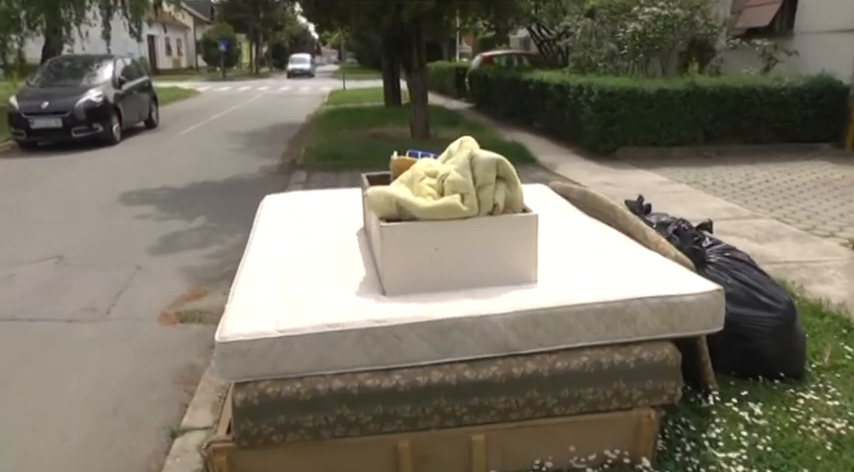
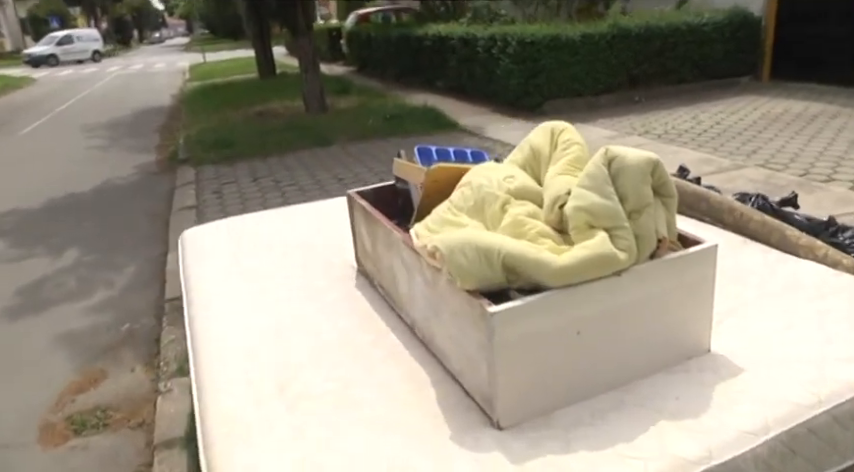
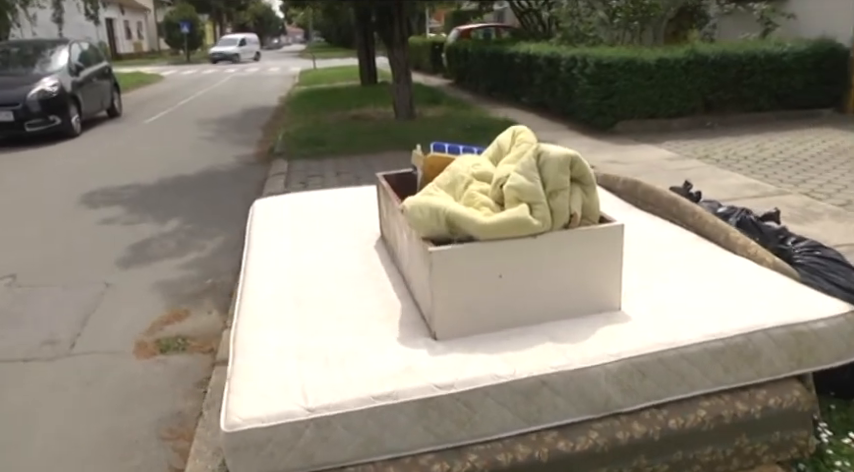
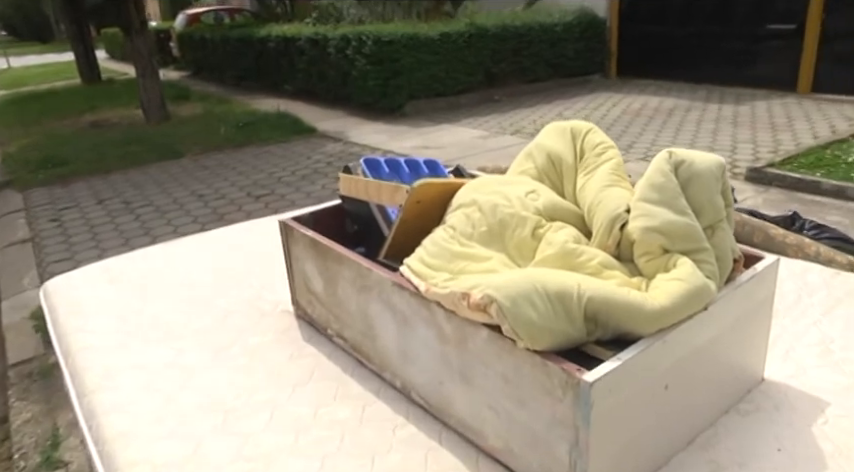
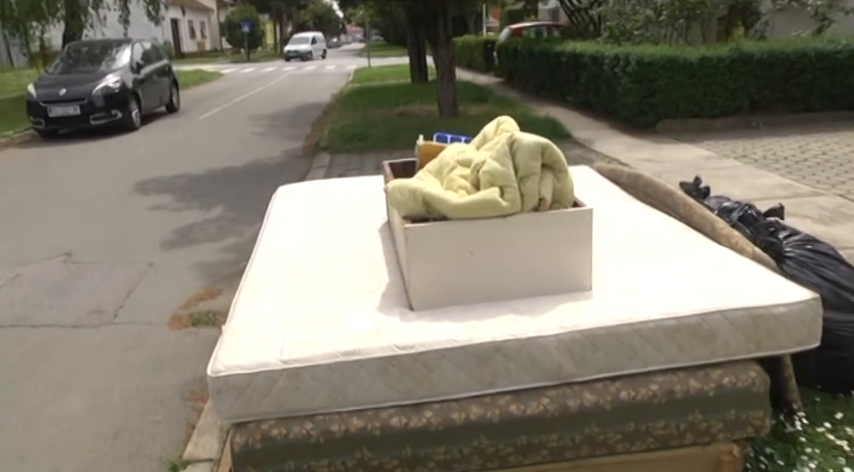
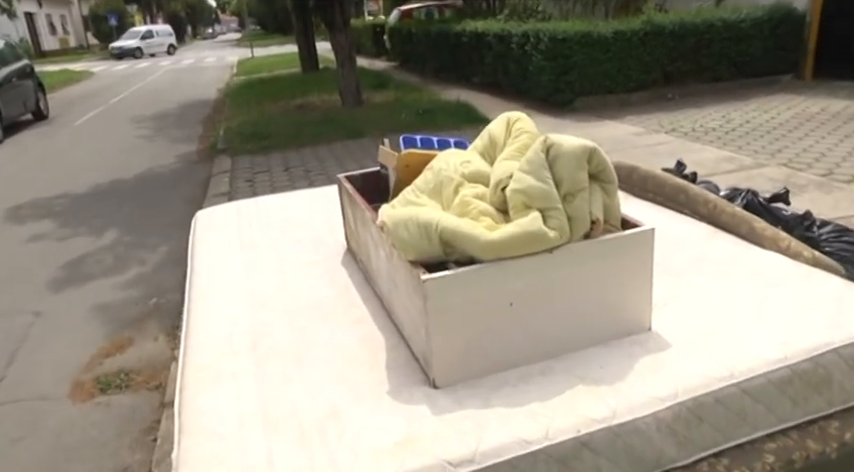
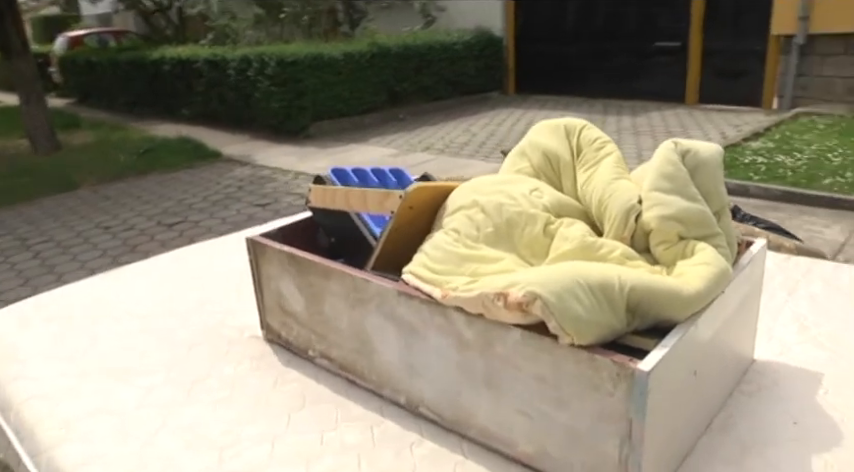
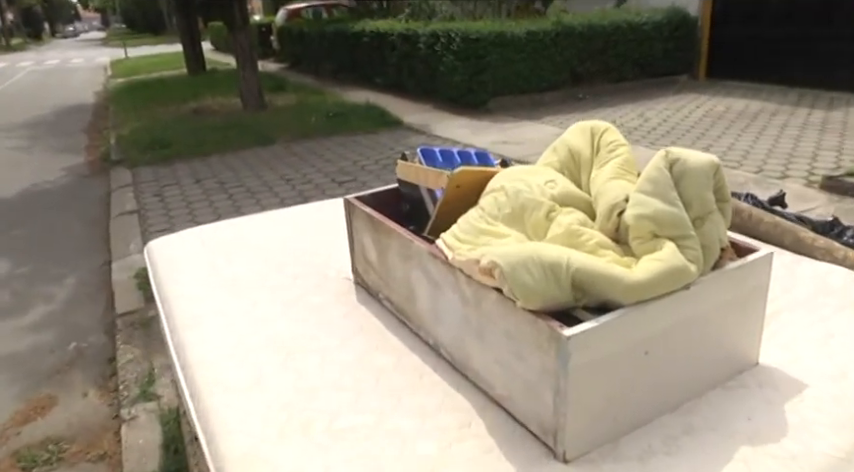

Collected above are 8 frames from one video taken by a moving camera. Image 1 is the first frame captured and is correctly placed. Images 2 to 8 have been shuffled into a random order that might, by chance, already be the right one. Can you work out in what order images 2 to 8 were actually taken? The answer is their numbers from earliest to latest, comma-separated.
5, 3, 6, 2, 8, 4, 7
